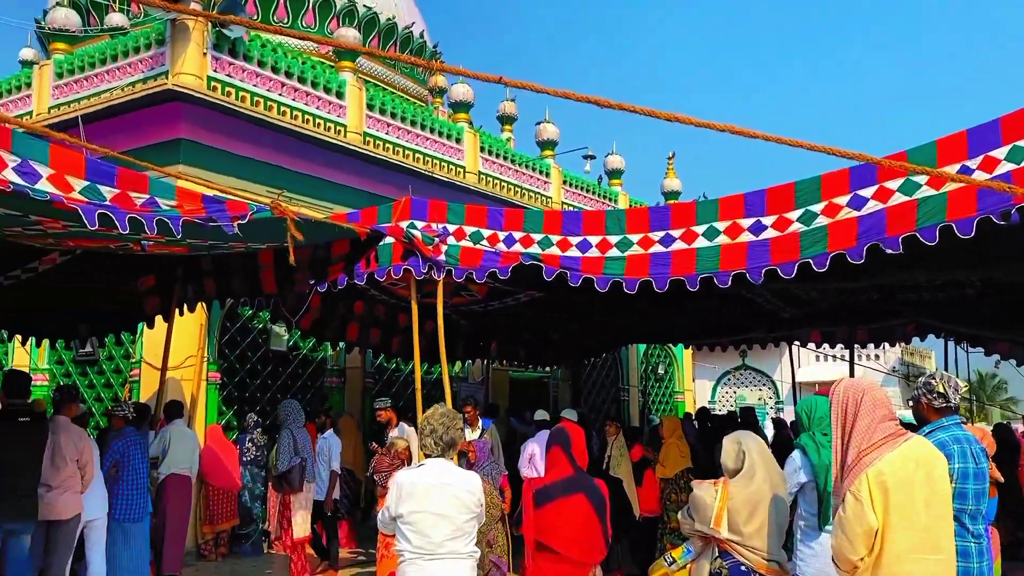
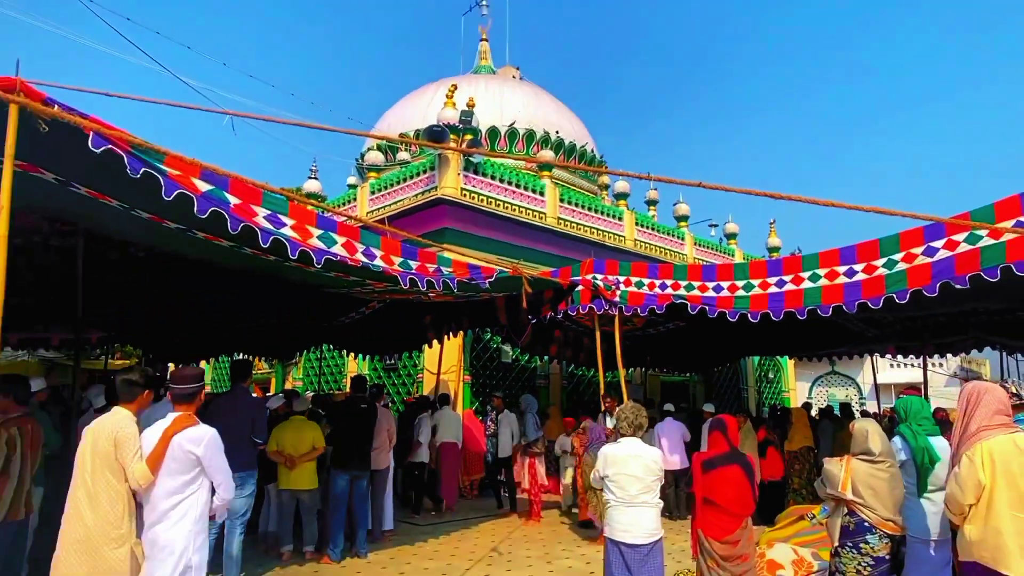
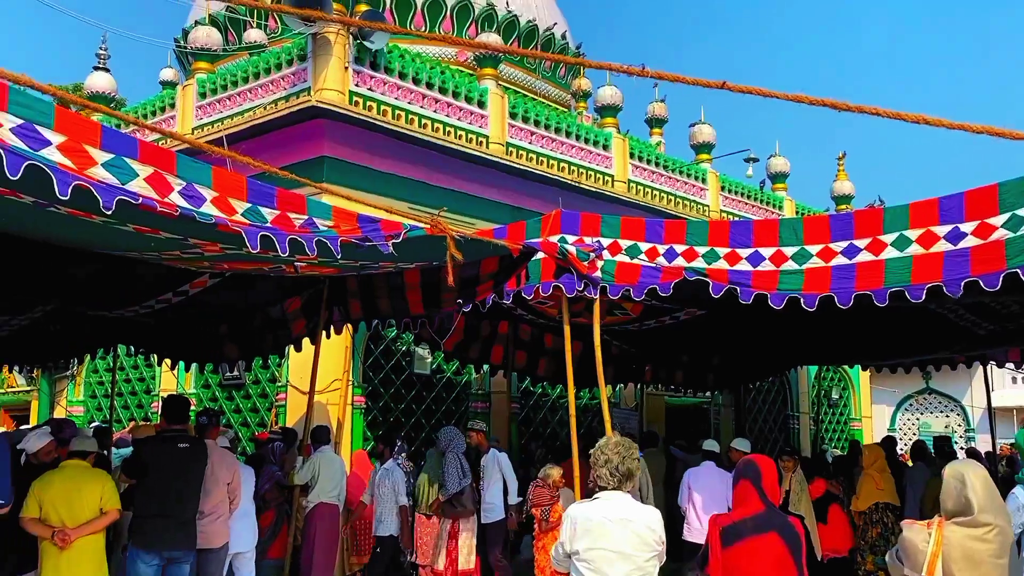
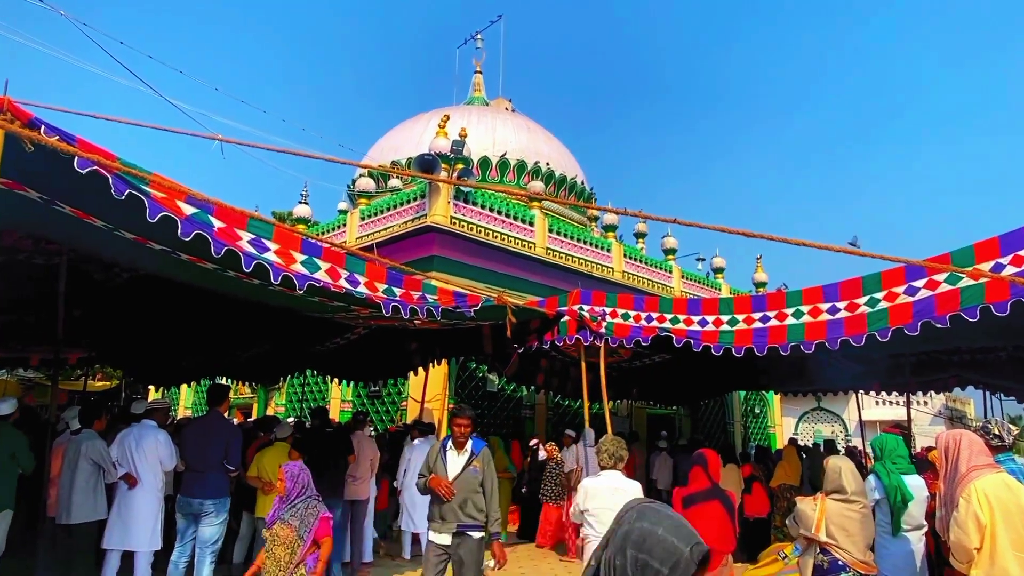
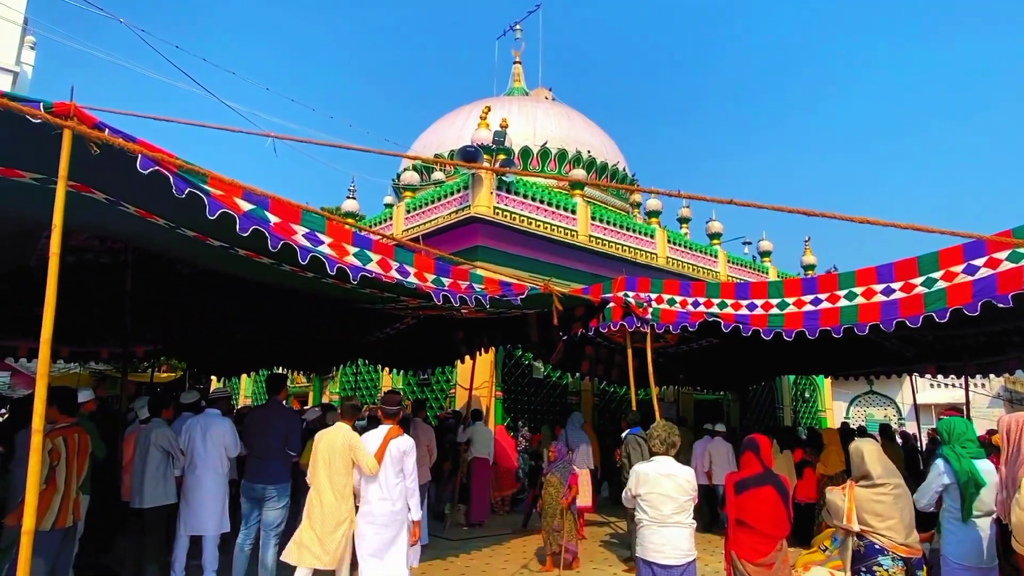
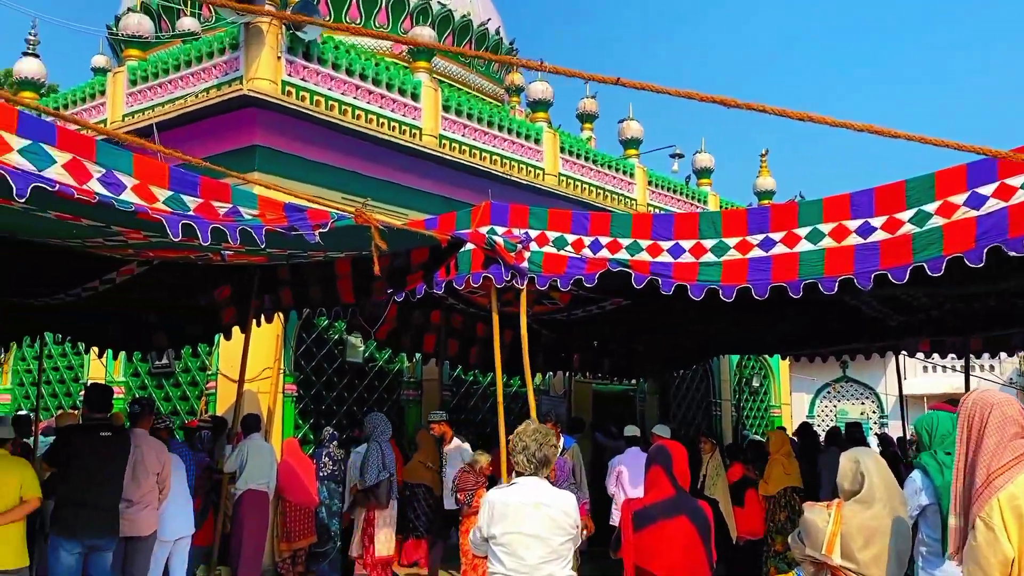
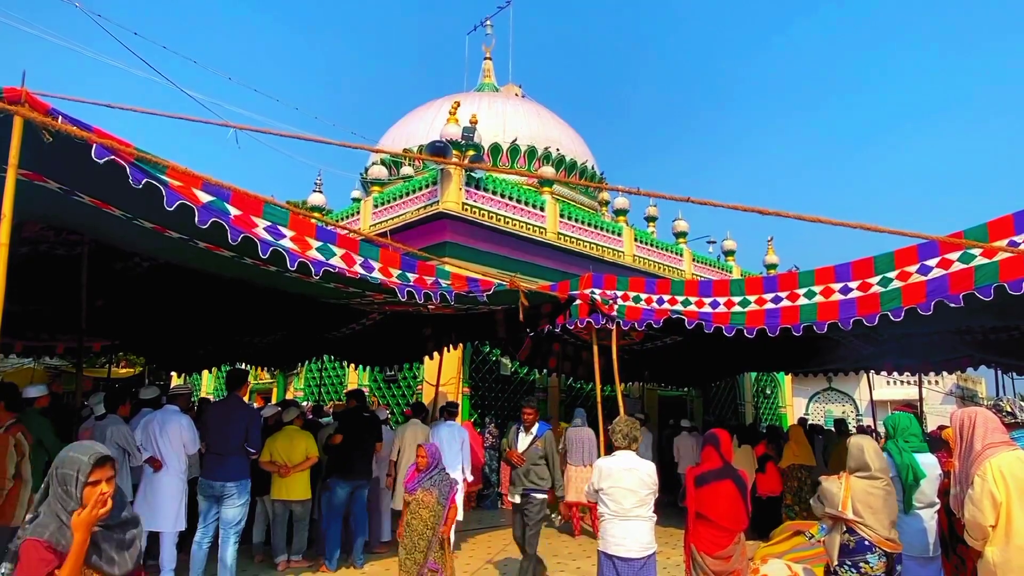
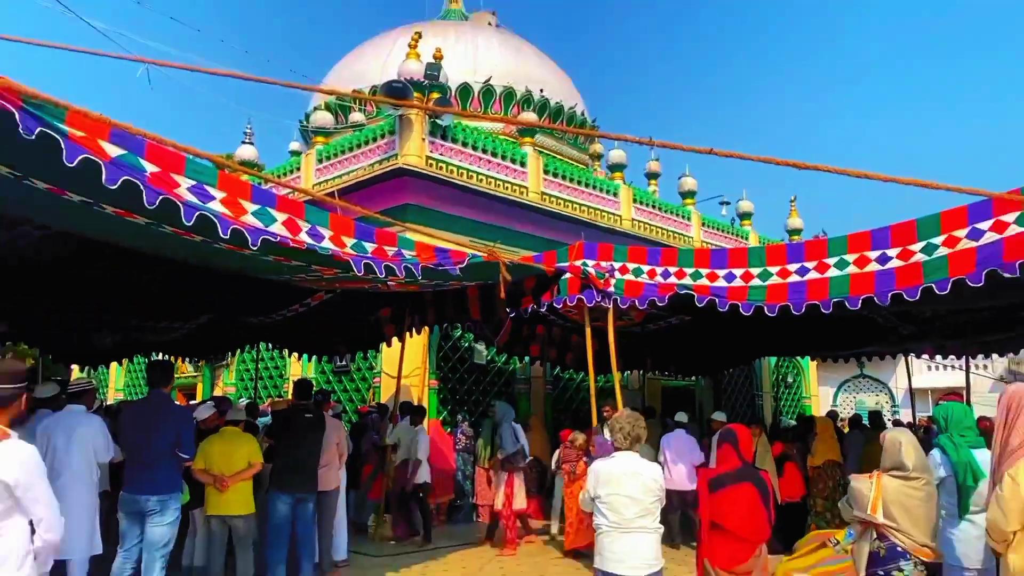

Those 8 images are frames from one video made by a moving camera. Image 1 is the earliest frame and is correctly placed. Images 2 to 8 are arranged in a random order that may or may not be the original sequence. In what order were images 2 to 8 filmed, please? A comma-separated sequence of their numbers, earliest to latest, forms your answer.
6, 3, 8, 2, 5, 7, 4
